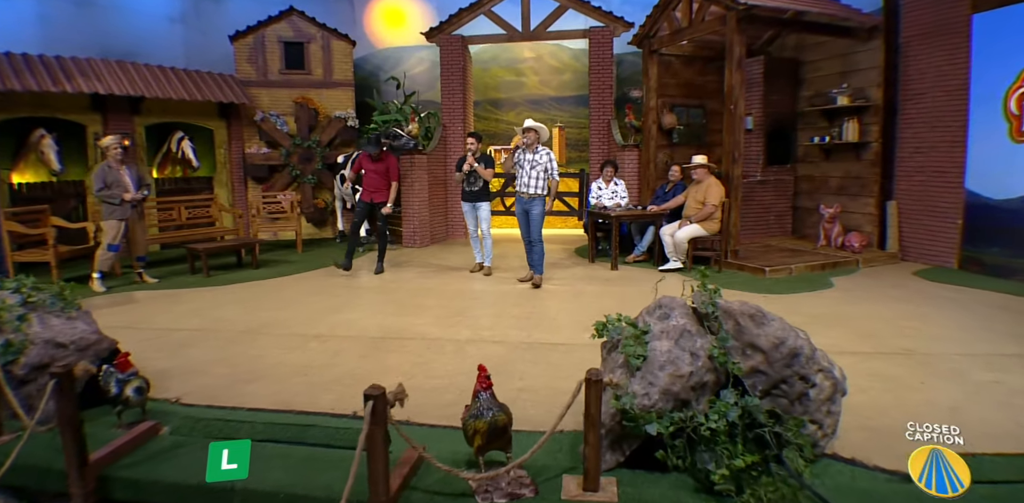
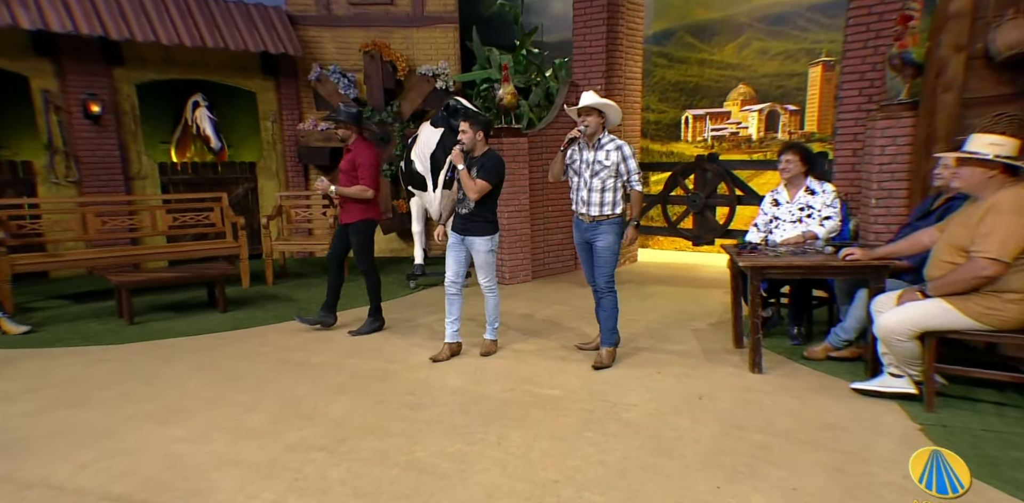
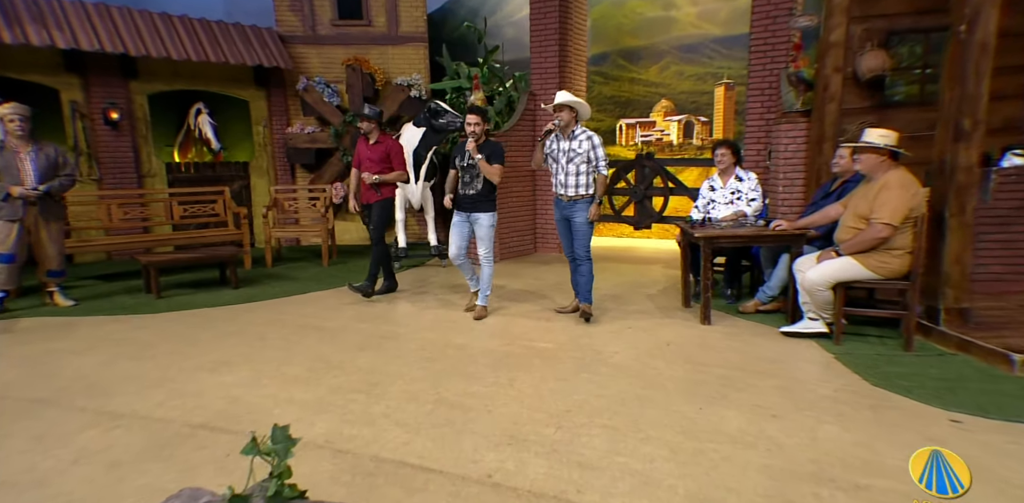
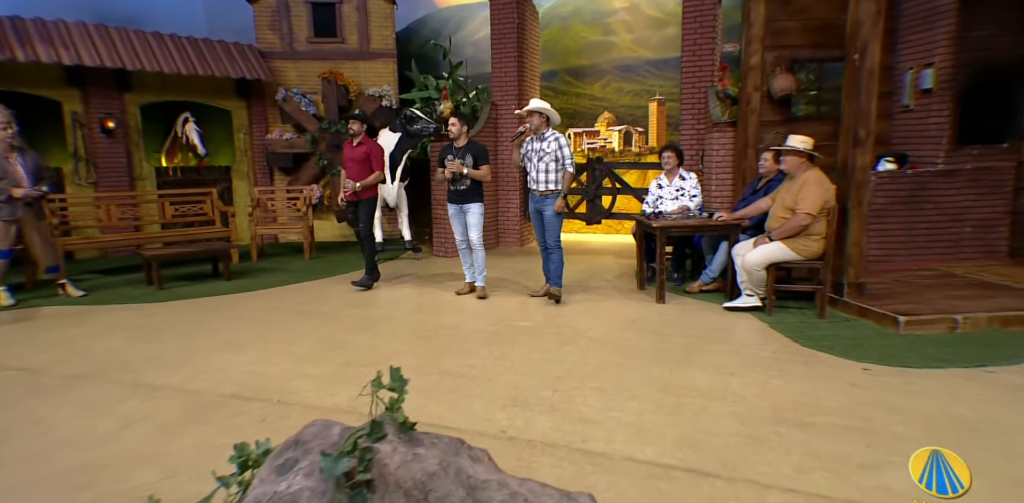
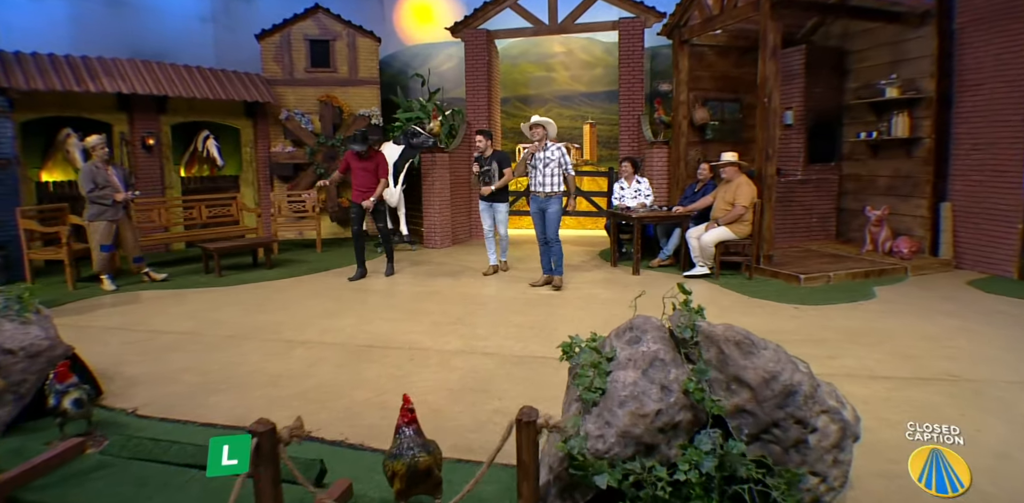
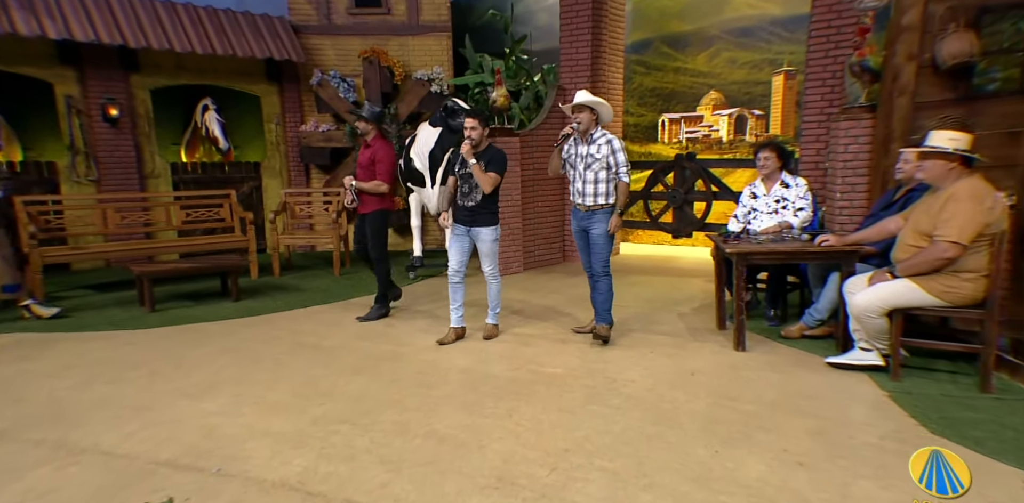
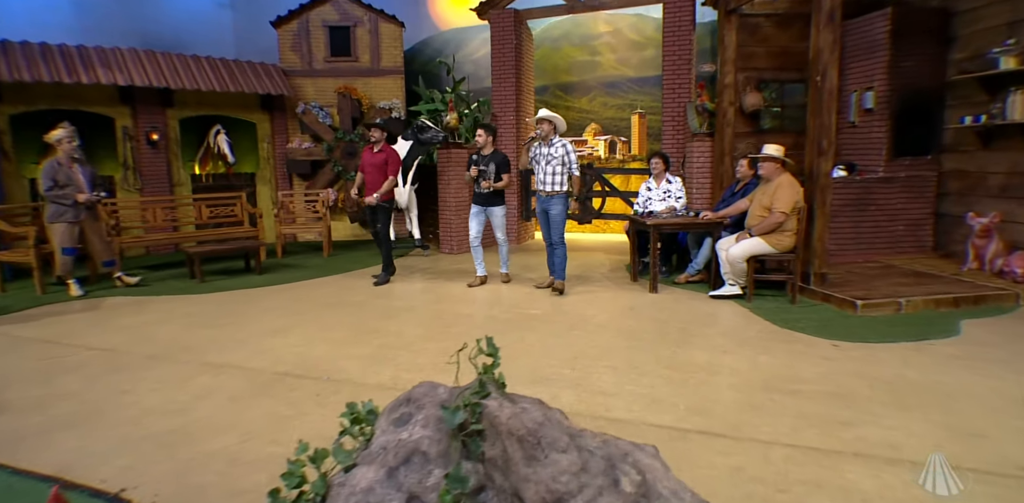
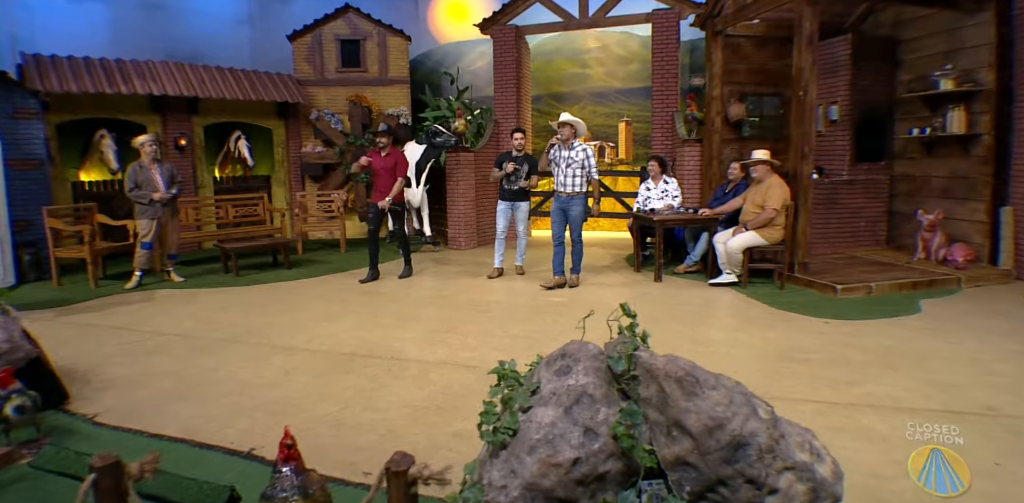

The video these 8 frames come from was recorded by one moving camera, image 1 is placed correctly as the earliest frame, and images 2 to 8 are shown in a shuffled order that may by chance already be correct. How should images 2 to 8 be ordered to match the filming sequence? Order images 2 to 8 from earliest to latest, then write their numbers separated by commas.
5, 8, 7, 4, 3, 6, 2
